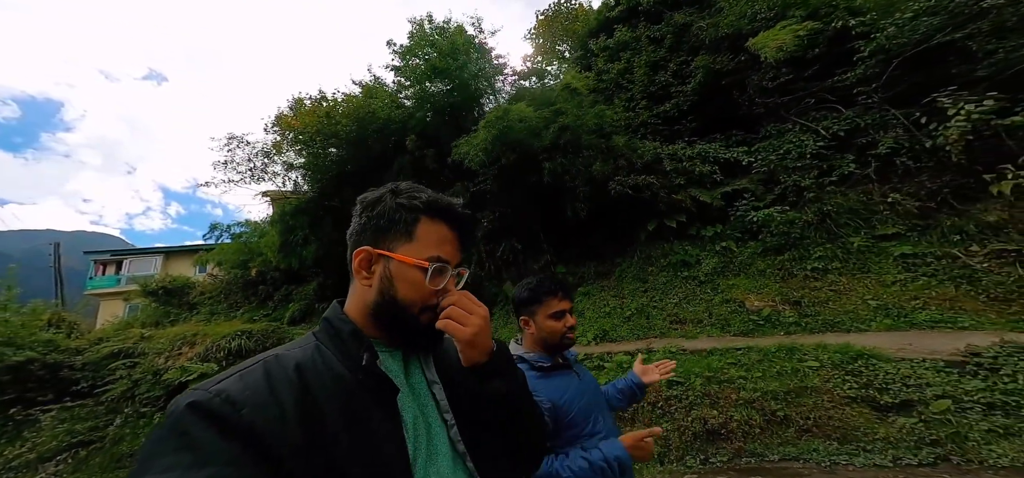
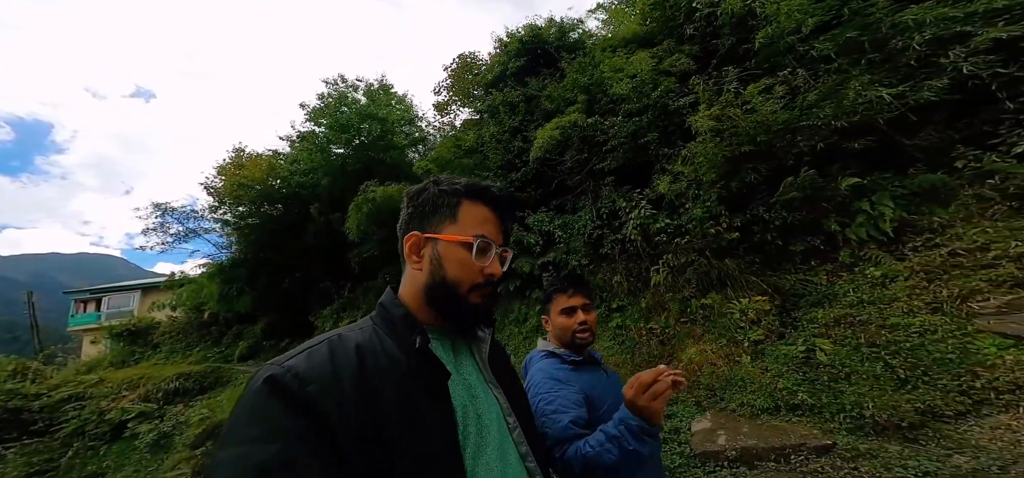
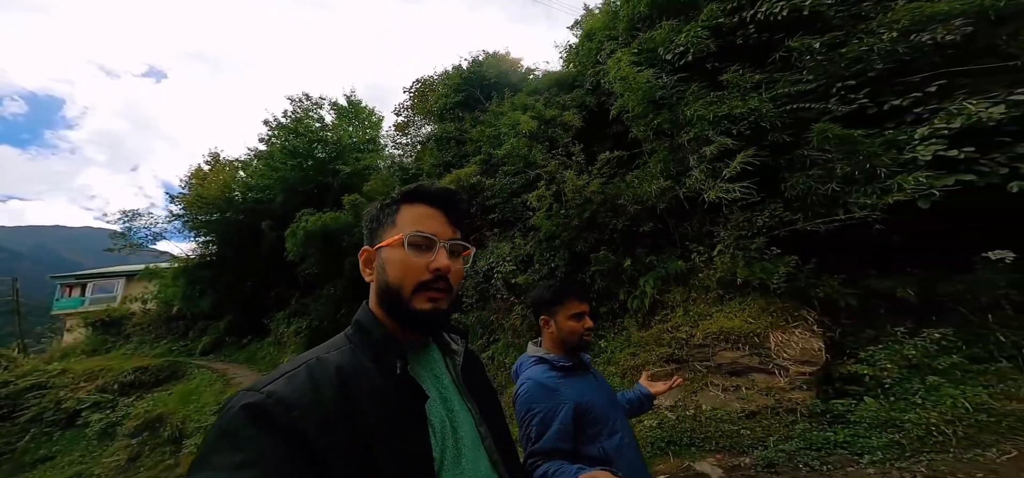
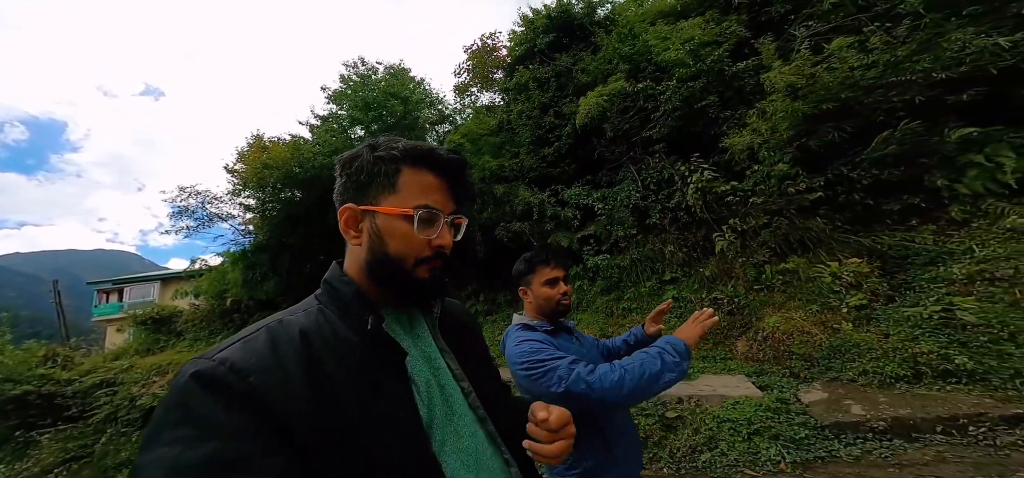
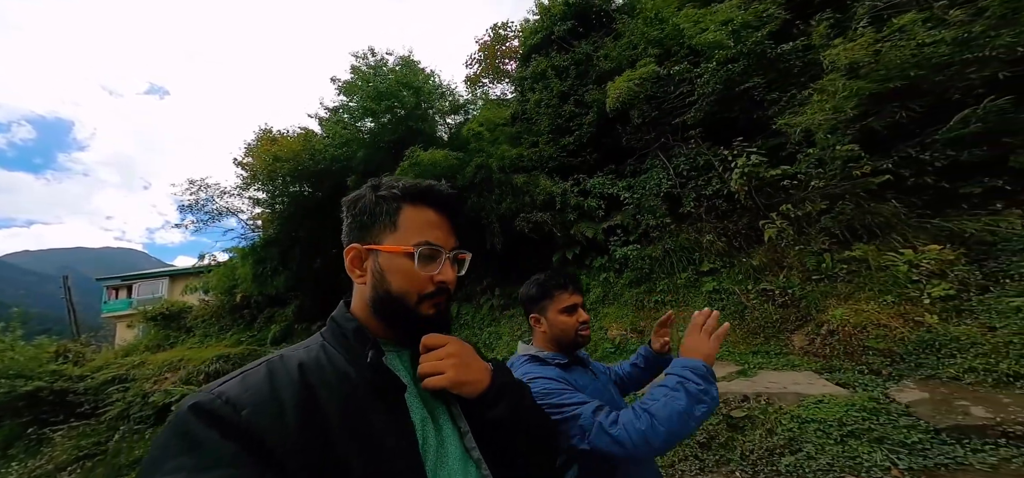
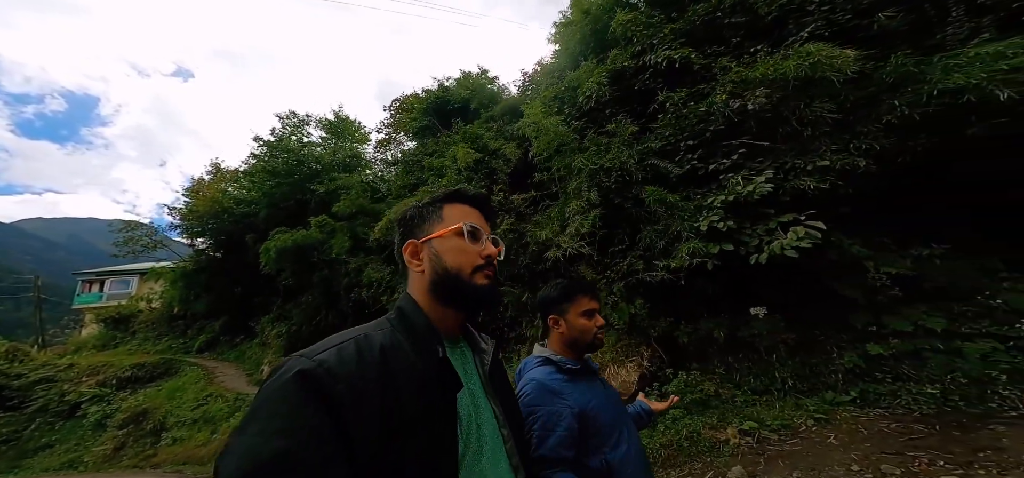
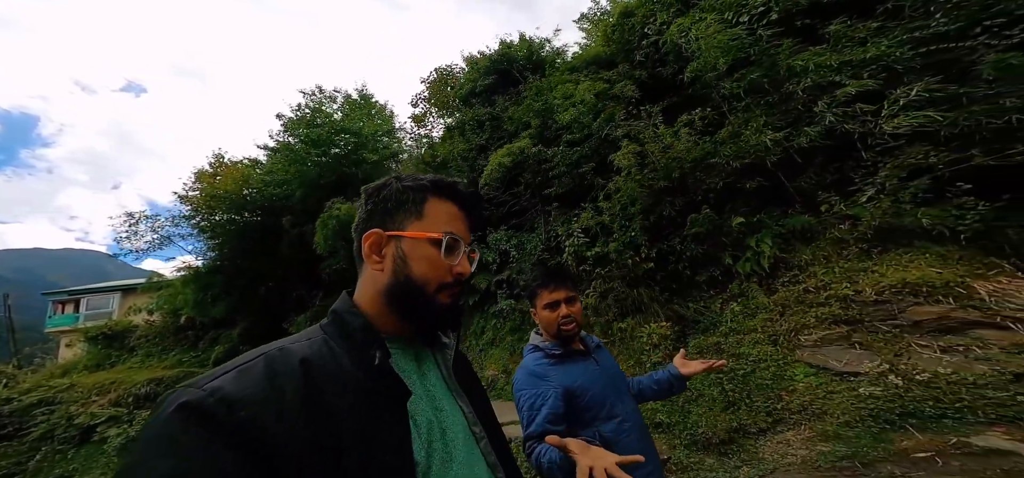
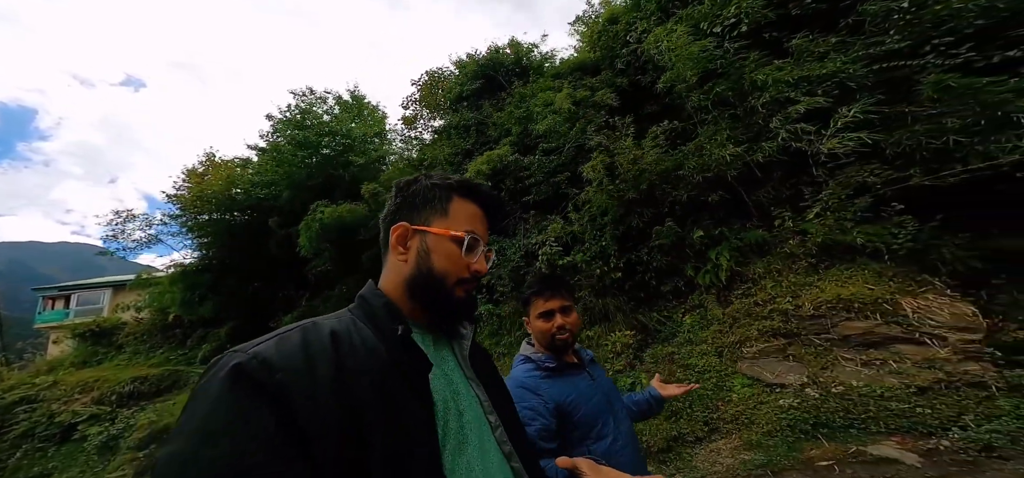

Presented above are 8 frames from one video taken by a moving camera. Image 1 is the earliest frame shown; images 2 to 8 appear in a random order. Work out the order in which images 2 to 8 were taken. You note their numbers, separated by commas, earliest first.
5, 4, 2, 7, 8, 3, 6
